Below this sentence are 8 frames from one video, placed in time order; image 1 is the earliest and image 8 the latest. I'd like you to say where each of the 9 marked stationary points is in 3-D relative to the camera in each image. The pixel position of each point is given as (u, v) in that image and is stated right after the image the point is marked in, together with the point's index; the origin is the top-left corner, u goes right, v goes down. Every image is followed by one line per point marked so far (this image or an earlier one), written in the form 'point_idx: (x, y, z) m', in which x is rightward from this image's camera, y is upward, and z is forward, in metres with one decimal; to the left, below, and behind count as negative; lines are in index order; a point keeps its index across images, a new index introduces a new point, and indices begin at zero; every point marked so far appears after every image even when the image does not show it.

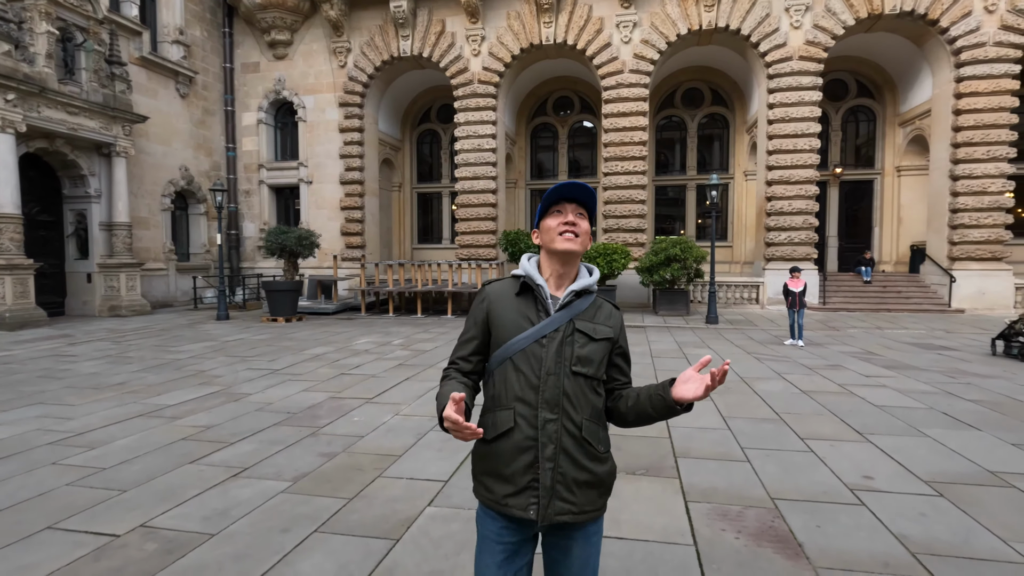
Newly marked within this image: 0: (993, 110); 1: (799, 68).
0: (+12.3, +4.5, +13.7) m
1: (+7.8, +6.0, +14.5) m
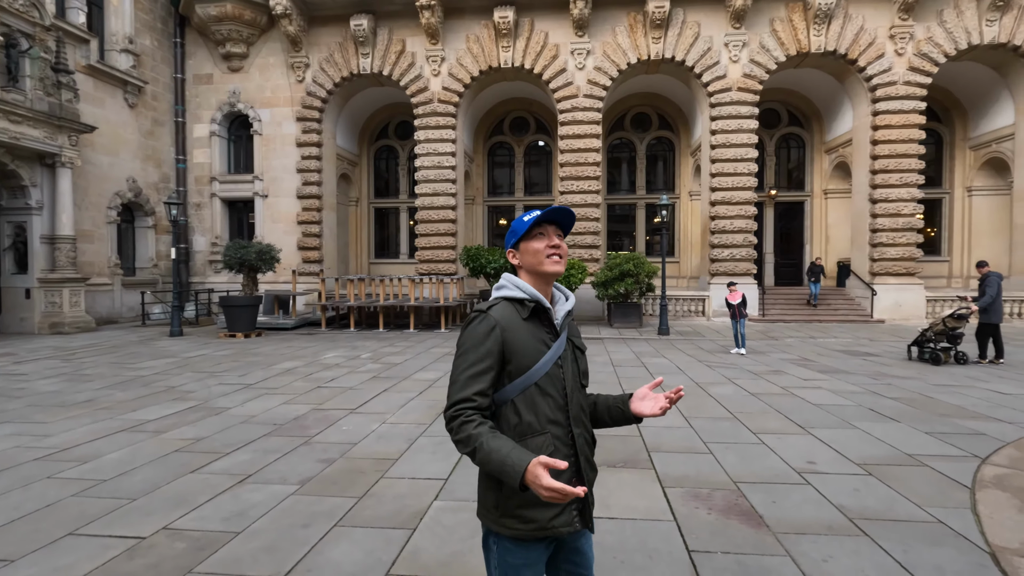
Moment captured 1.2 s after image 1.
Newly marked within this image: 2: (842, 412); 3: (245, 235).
0: (+11.3, +4.2, +15.3) m
1: (+6.6, +5.6, +15.7) m
2: (+3.4, -1.3, +5.6) m
3: (-9.1, +1.8, +18.2) m
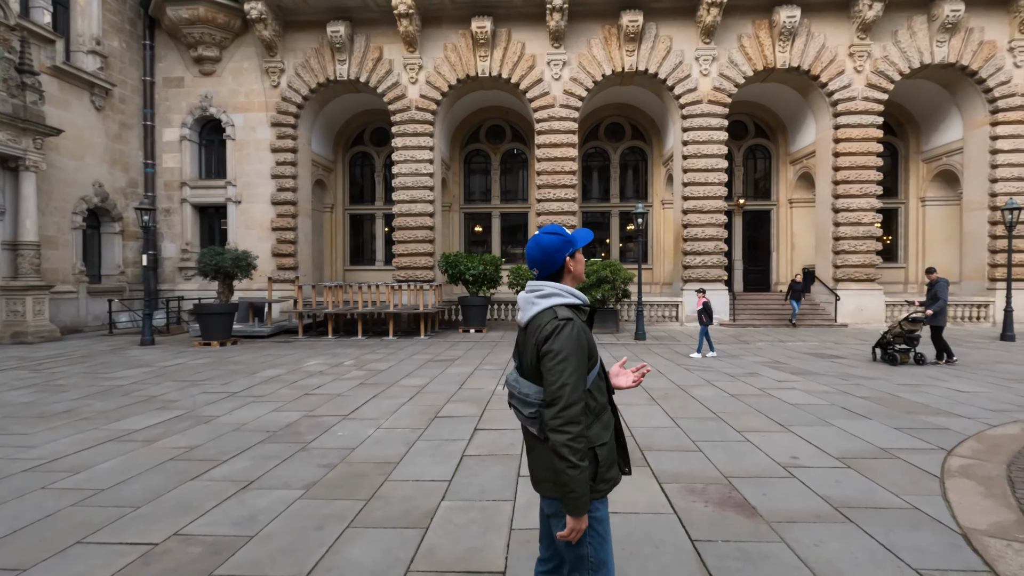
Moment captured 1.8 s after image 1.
0: (+10.6, +4.0, +16.1) m
1: (+5.9, +5.4, +16.3) m
2: (+3.3, -1.3, +5.9) m
3: (-9.9, +1.5, +17.9) m
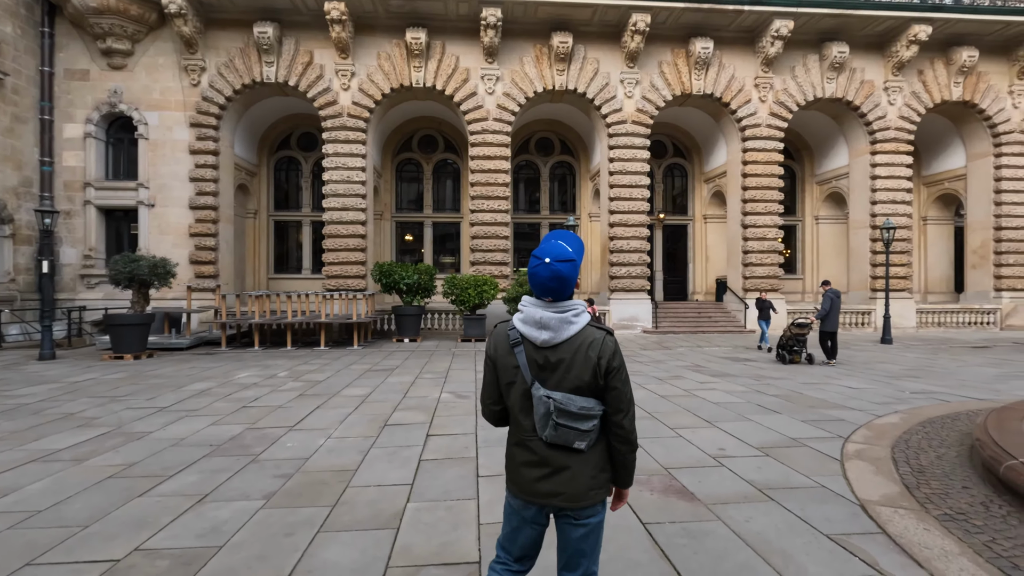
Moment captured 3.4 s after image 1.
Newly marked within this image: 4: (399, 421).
0: (+8.5, +3.7, +17.8) m
1: (+3.9, +5.1, +17.3) m
2: (+2.7, -1.5, +6.5) m
3: (-12.0, +1.3, +16.6) m
4: (-1.3, -1.5, +6.0) m
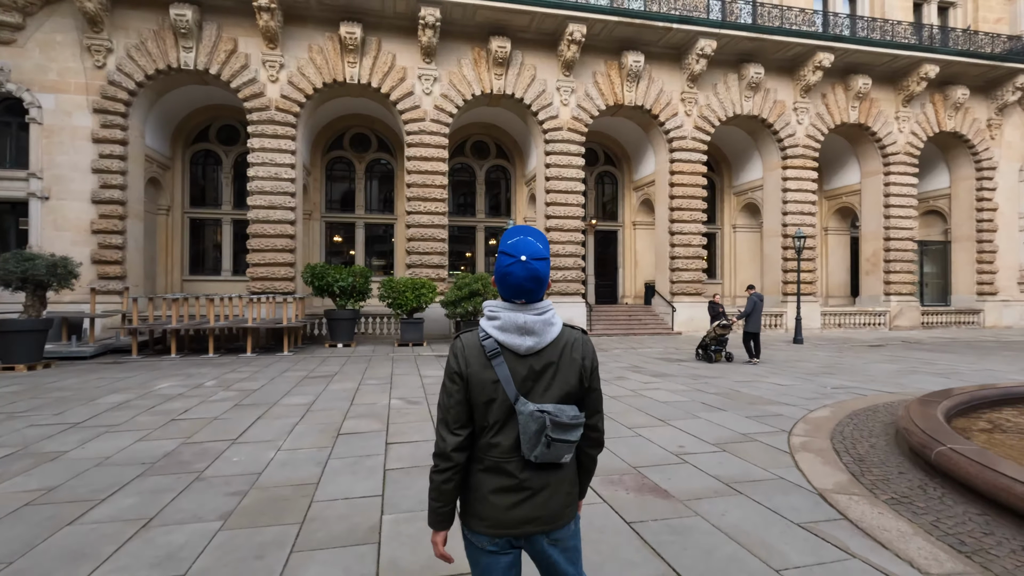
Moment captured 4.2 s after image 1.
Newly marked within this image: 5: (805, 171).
0: (+6.4, +3.6, +18.8) m
1: (+1.8, +5.0, +17.7) m
2: (+2.2, -1.5, +6.8) m
3: (-13.8, +1.2, +14.8) m
4: (-1.7, -1.5, +5.8) m
5: (+10.8, +4.3, +19.7) m
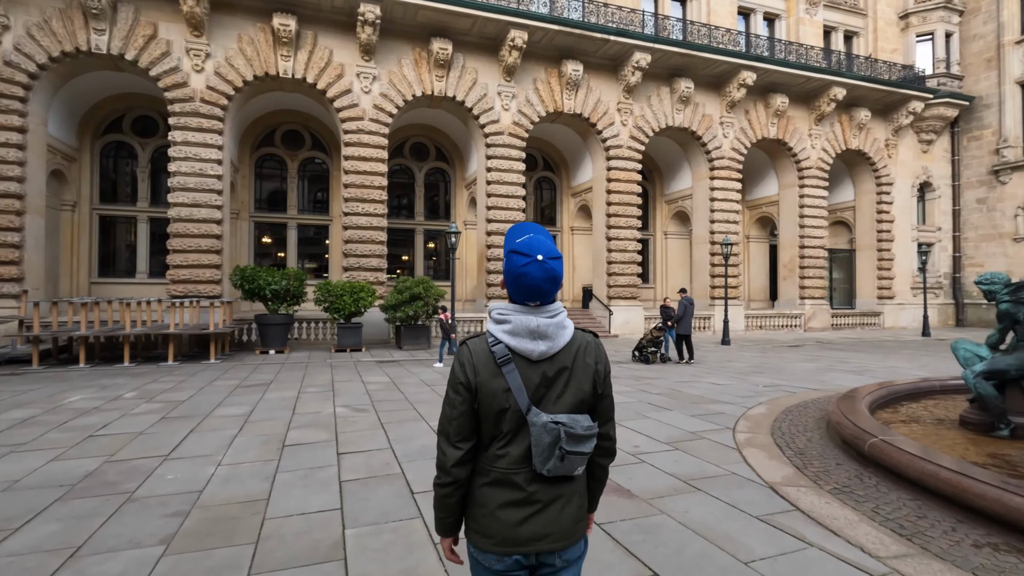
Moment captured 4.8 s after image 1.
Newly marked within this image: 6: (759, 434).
0: (+4.2, +3.4, +19.4) m
1: (-0.1, +4.9, +17.8) m
2: (+1.6, -1.6, +7.0) m
3: (-15.3, +1.1, +12.9) m
4: (-2.2, -1.6, +5.5) m
5: (+8.5, +4.1, +20.9) m
6: (+2.6, -1.5, +5.5) m
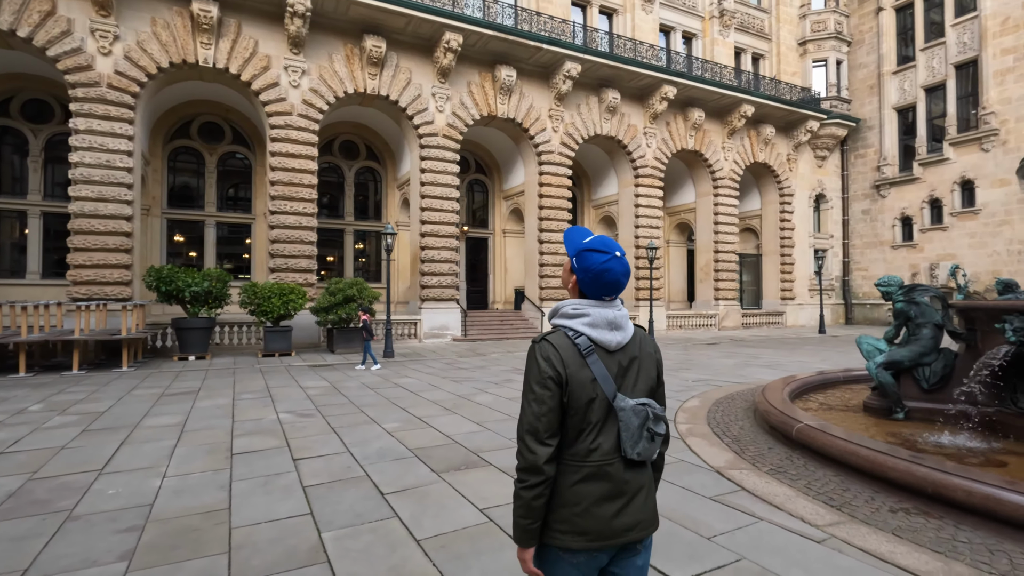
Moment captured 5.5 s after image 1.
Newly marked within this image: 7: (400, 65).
0: (+1.8, +3.4, +20.0) m
1: (-2.3, +4.8, +17.7) m
2: (+0.9, -1.6, +7.3) m
3: (-16.6, +1.1, +10.8) m
4: (-2.6, -1.6, +5.3) m
5: (+5.8, +4.1, +22.1) m
6: (+2.1, -1.5, +6.0) m
7: (-3.6, +7.2, +17.3) m
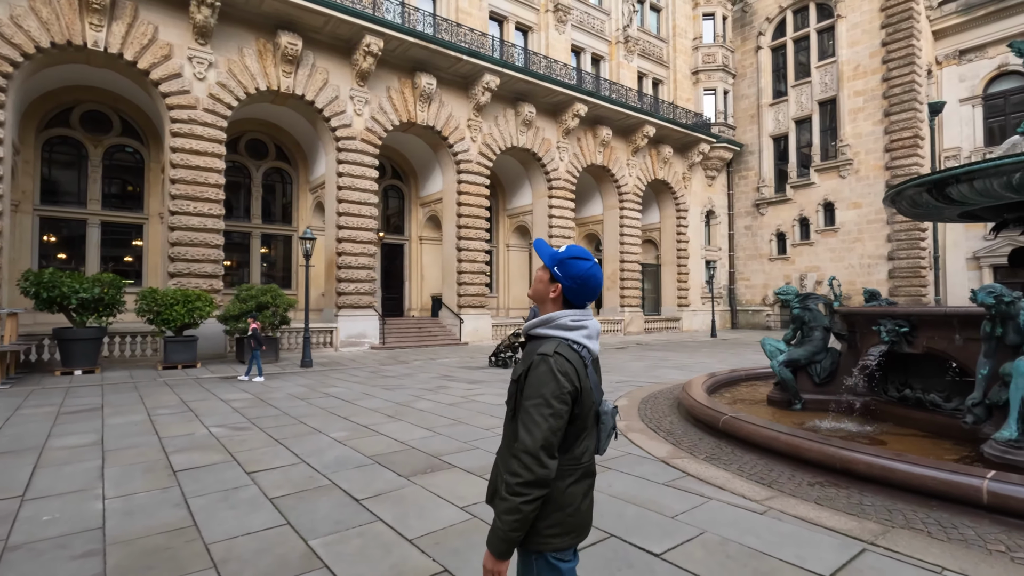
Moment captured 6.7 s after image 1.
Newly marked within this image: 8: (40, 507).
0: (-1.3, +3.1, +20.3) m
1: (-4.9, +4.6, +17.4) m
2: (+0.1, -1.7, +7.6) m
3: (-17.8, +1.0, +8.0) m
4: (-3.0, -1.6, +5.0) m
5: (+2.3, +3.7, +23.1) m
6: (+1.5, -1.6, +6.5) m
7: (-6.1, +7.0, +16.8) m
8: (-3.5, -1.6, +4.0) m
